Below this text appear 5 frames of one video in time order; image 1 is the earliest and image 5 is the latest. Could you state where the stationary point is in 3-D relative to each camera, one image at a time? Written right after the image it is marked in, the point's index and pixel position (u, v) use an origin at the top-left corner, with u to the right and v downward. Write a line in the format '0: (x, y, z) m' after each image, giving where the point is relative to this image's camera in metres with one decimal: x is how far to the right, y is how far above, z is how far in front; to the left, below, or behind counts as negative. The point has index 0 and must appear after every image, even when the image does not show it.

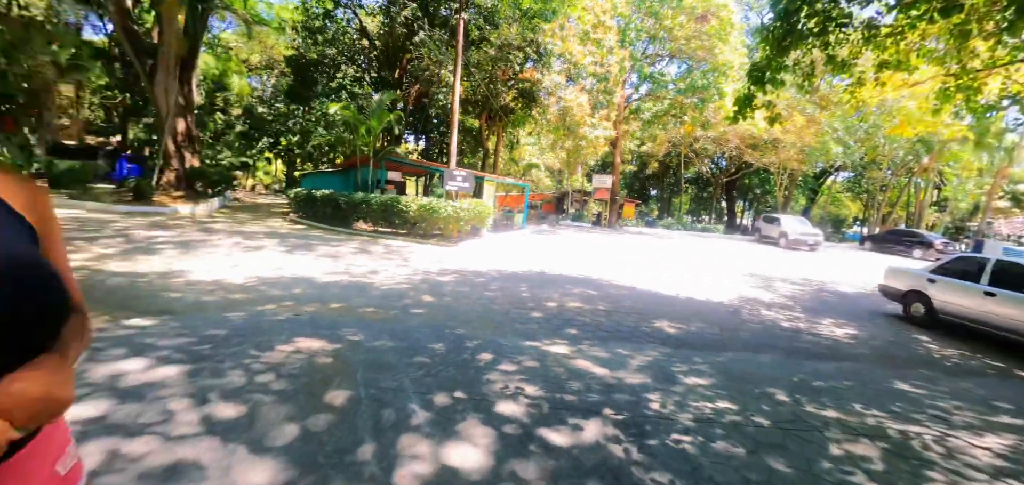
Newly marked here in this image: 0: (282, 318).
0: (-2.6, -0.8, +4.5) m
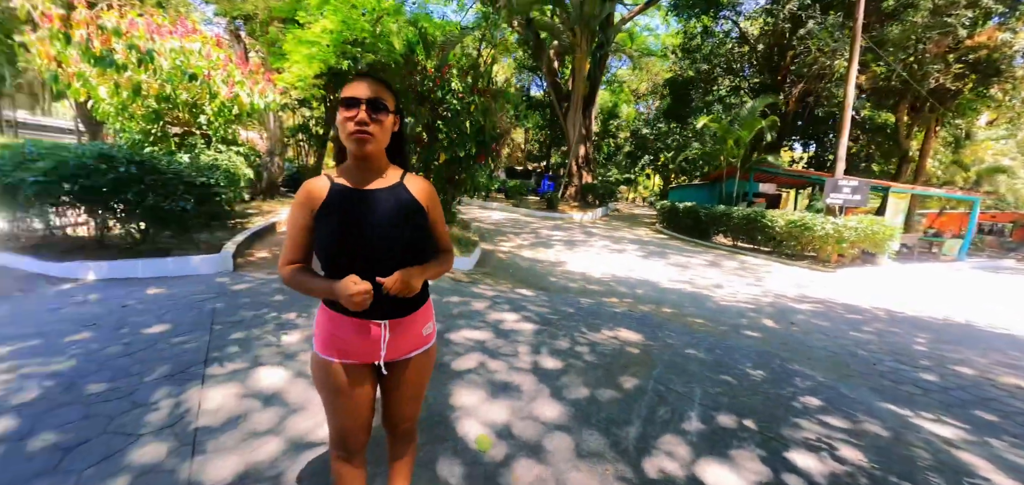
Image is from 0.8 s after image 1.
0: (+1.4, -0.9, +5.3) m
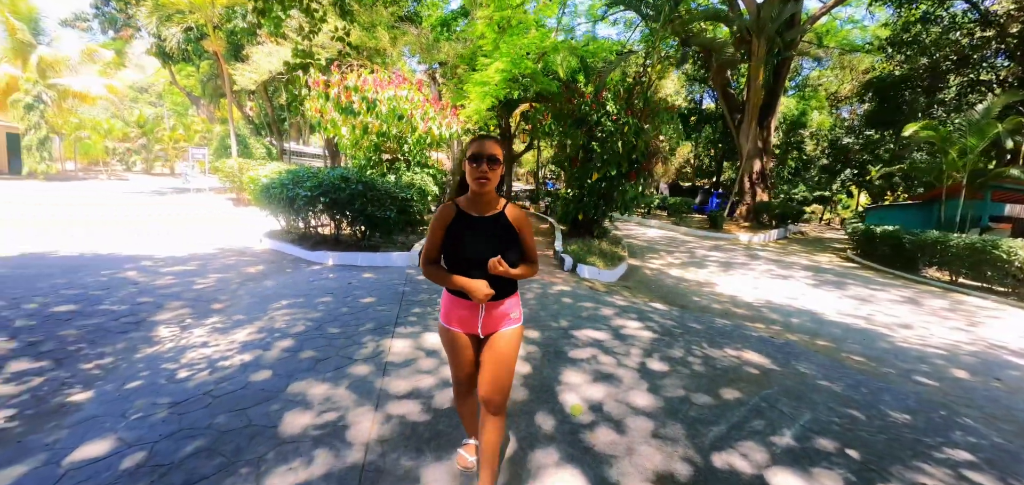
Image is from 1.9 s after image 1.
0: (+3.0, -1.1, +5.0) m
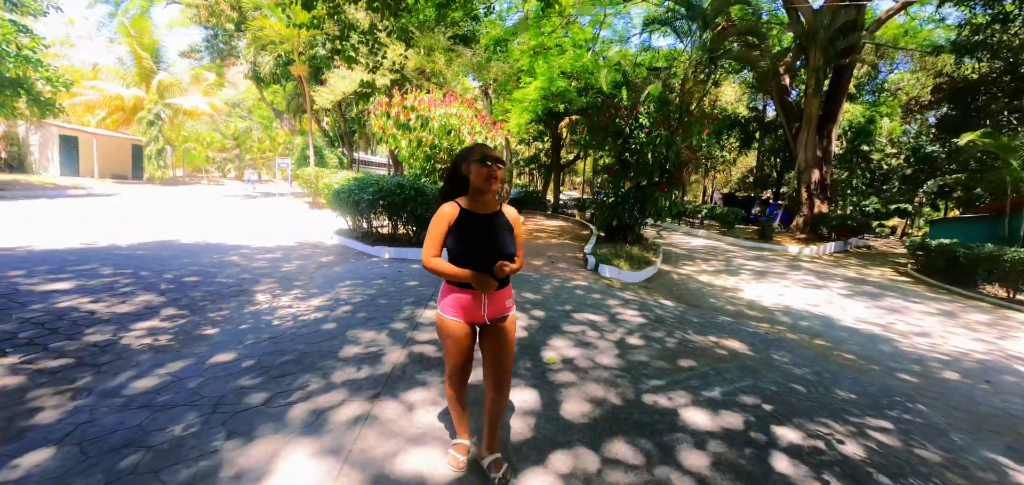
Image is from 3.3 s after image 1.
0: (+3.2, -1.2, +5.4) m
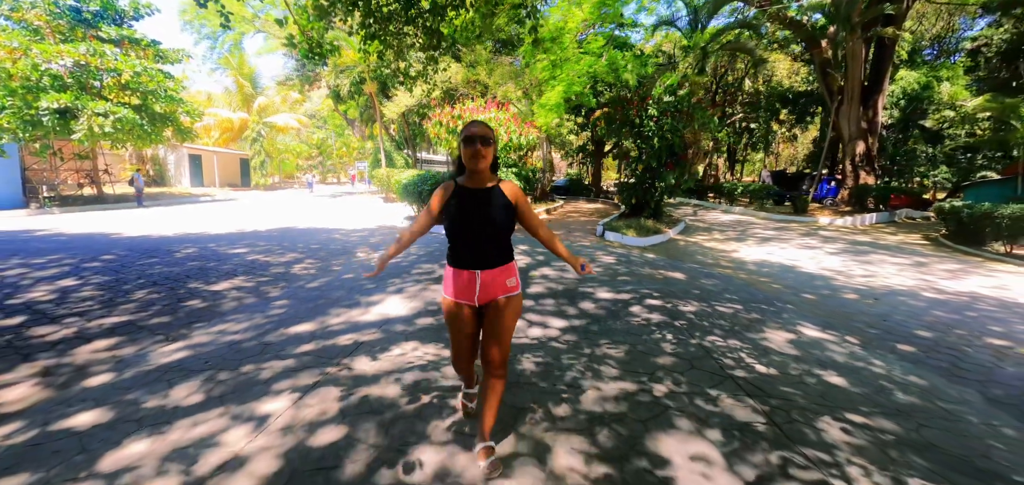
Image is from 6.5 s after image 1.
0: (+3.5, -0.5, +7.0) m
